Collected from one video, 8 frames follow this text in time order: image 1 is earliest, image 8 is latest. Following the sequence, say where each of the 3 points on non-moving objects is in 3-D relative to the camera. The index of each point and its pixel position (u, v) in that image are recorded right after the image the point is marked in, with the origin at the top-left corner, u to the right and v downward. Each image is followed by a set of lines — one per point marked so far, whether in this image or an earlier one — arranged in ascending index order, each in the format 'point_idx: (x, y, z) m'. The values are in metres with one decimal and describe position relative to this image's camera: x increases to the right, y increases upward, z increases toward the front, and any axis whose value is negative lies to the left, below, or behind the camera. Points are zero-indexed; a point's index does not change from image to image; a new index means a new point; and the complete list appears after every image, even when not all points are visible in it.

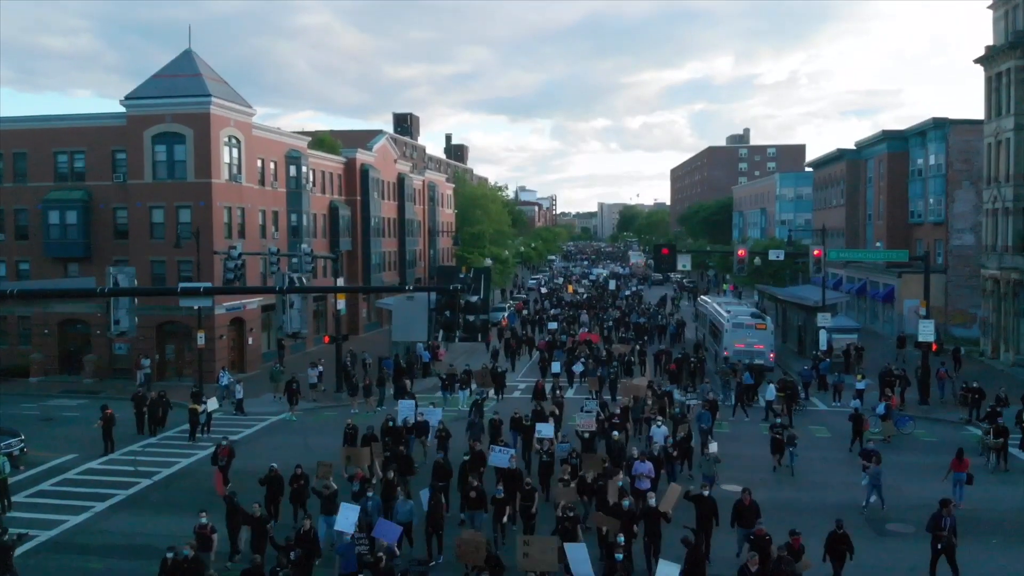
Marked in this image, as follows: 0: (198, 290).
0: (-4.9, 0.0, +14.2) m
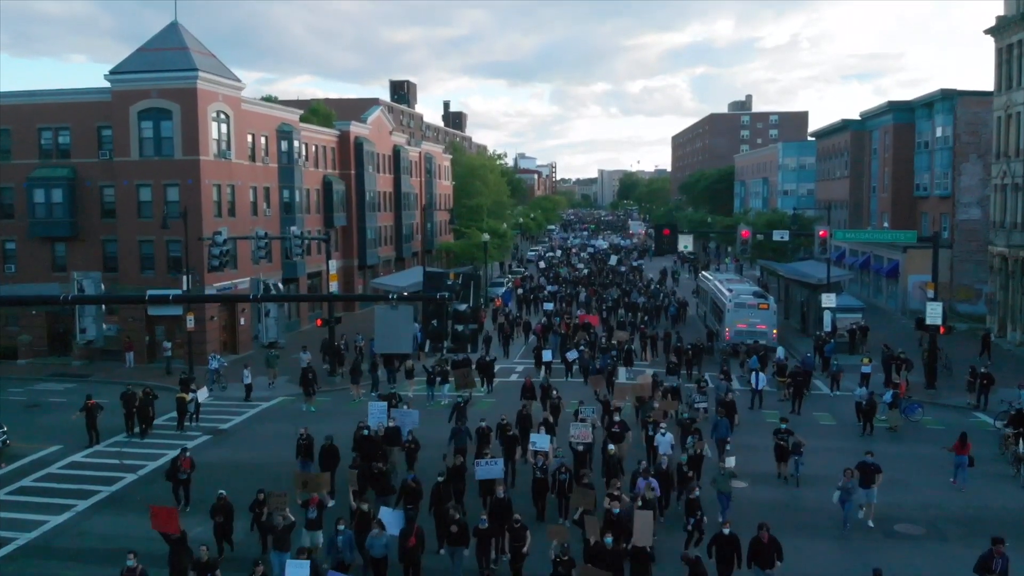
0: (-5.0, -0.1, +13.3) m
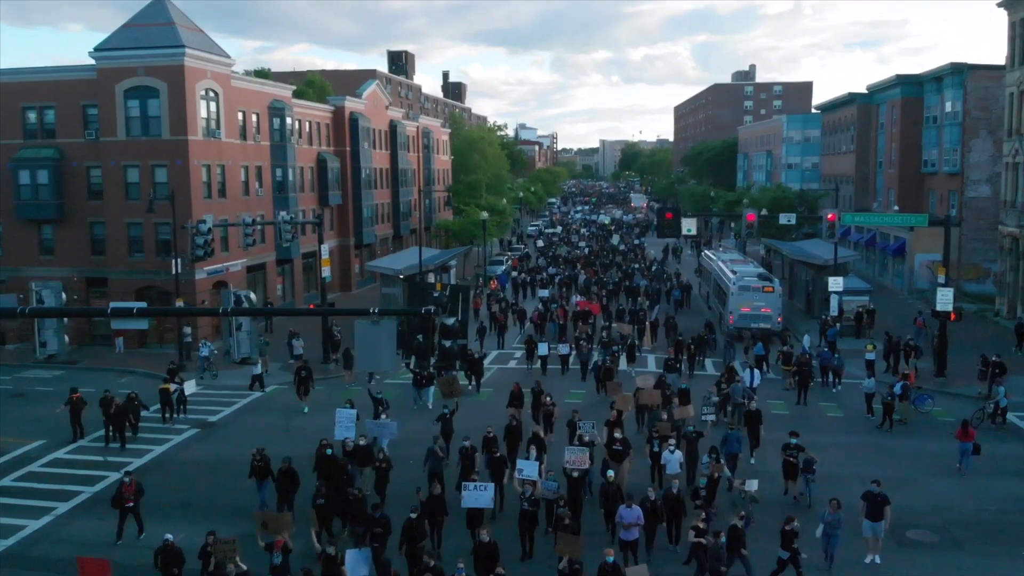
0: (-5.1, -0.3, +12.3) m
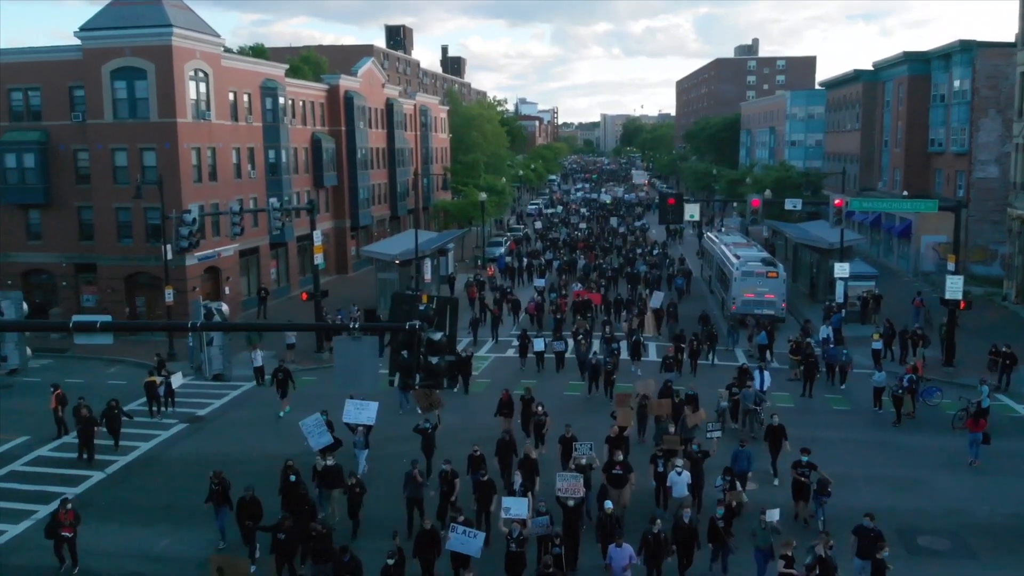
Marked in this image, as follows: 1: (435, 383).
0: (-5.2, -0.5, +11.5) m
1: (-1.0, -1.2, +11.4) m
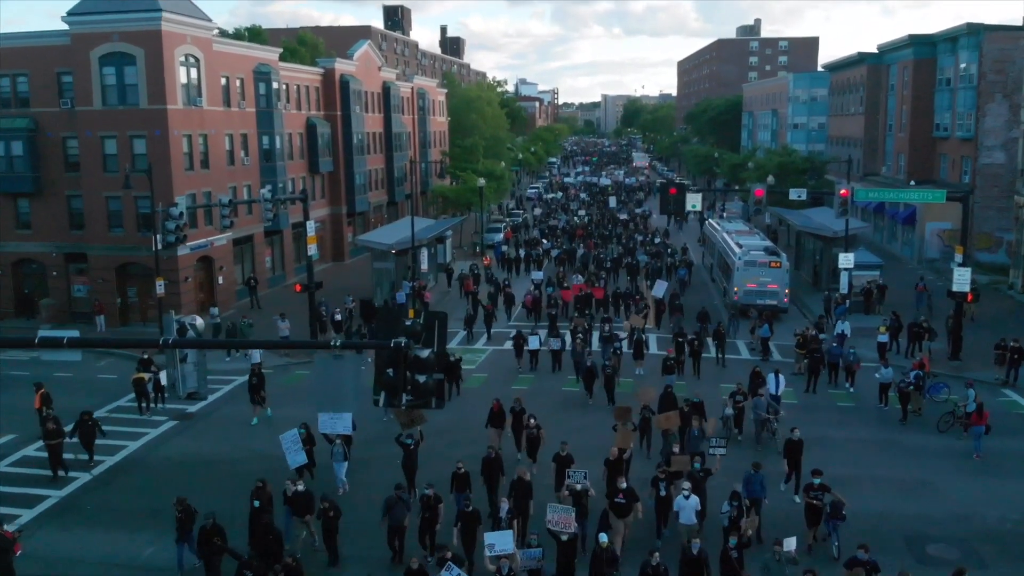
0: (-5.4, -0.6, +10.9) m
1: (-1.1, -1.3, +10.8) m
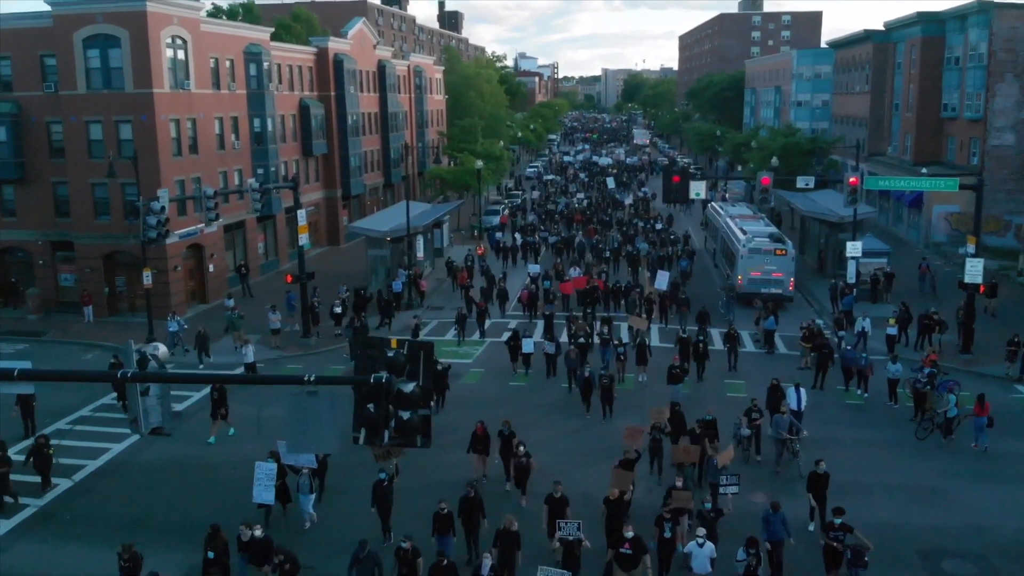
0: (-5.4, -0.9, +10.0) m
1: (-1.2, -1.6, +9.9) m
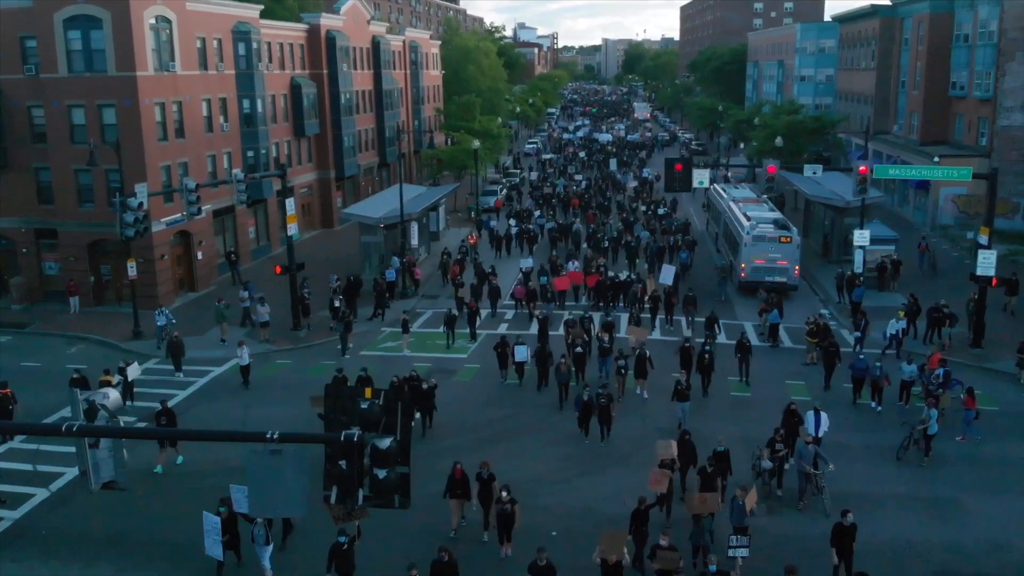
0: (-5.6, -1.4, +9.1) m
1: (-1.3, -2.1, +9.0) m
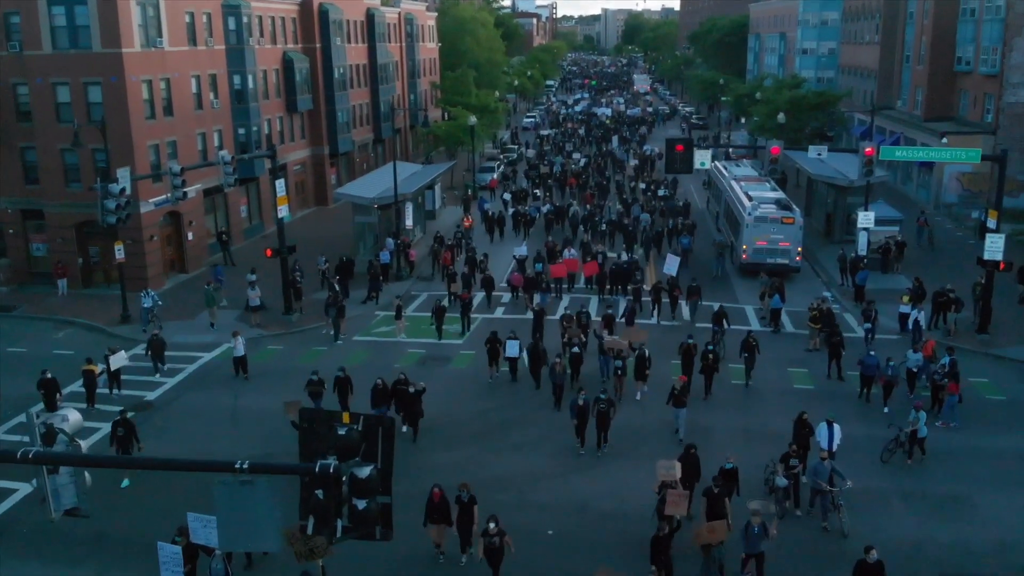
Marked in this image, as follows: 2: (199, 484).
0: (-5.7, -1.5, +8.4) m
1: (-1.4, -2.2, +8.4) m
2: (-6.9, -4.4, +19.8) m
